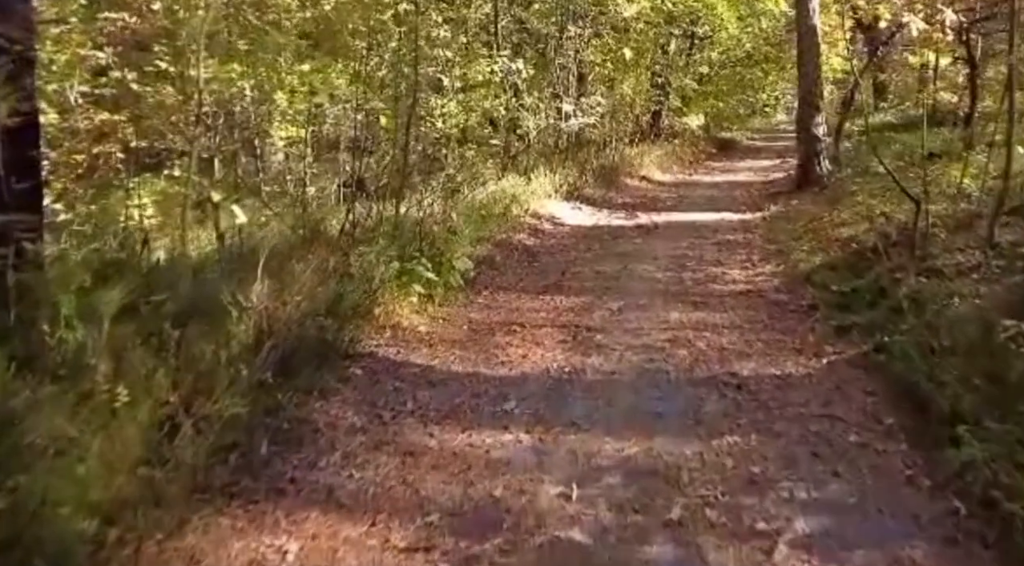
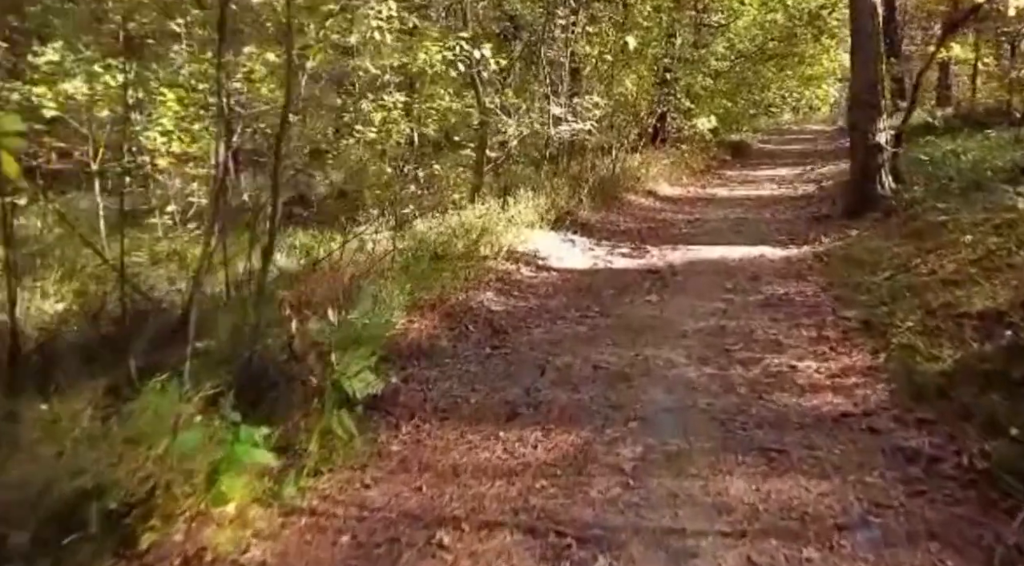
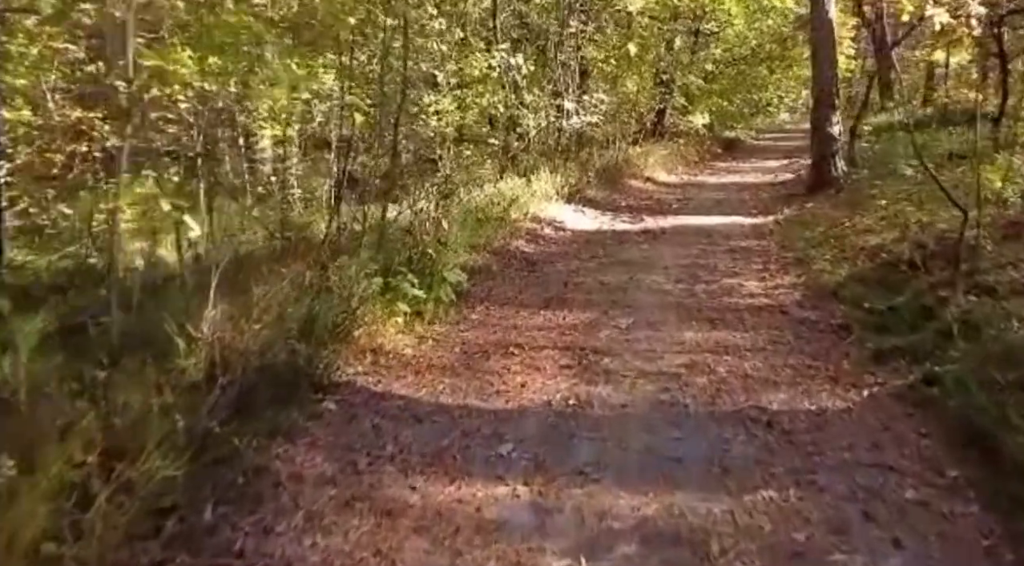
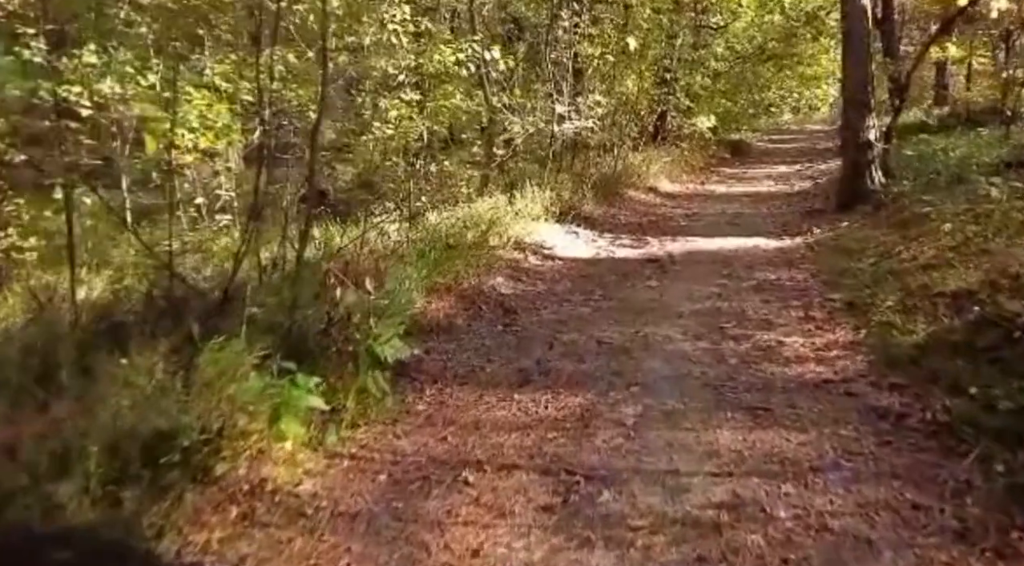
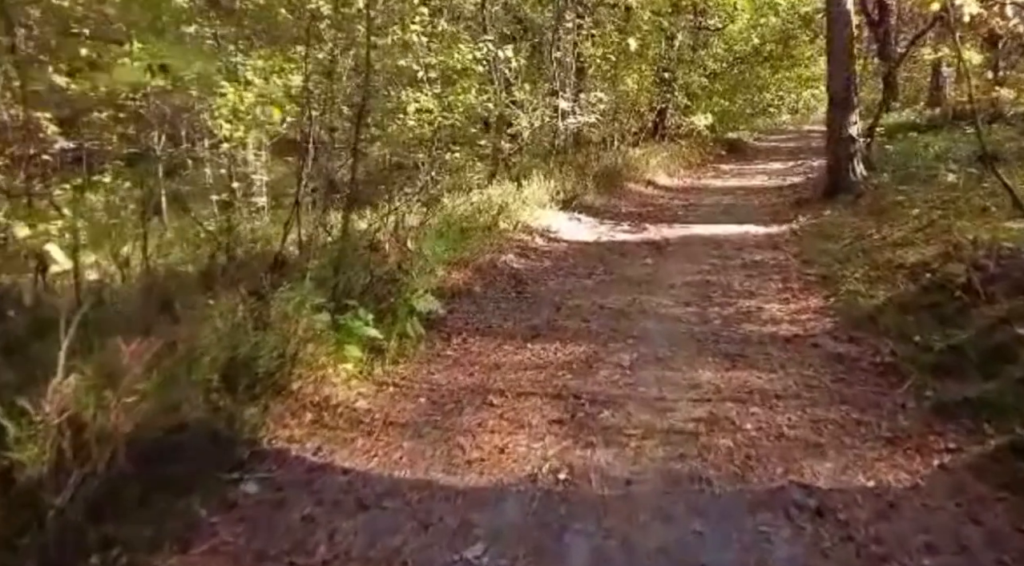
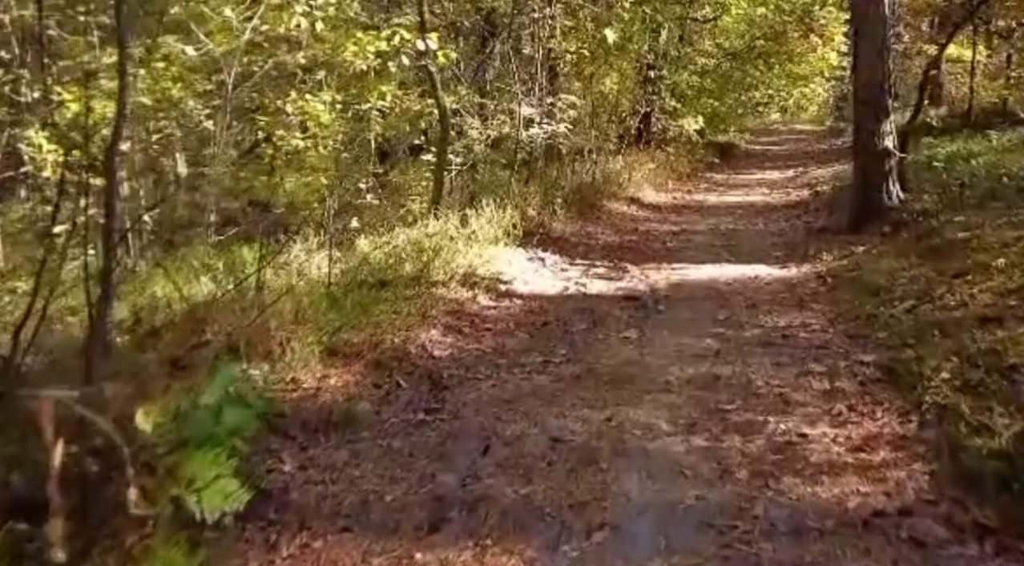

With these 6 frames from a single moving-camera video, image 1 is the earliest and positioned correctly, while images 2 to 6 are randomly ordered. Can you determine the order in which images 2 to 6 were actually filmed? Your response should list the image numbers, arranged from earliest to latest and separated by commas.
3, 5, 4, 2, 6
